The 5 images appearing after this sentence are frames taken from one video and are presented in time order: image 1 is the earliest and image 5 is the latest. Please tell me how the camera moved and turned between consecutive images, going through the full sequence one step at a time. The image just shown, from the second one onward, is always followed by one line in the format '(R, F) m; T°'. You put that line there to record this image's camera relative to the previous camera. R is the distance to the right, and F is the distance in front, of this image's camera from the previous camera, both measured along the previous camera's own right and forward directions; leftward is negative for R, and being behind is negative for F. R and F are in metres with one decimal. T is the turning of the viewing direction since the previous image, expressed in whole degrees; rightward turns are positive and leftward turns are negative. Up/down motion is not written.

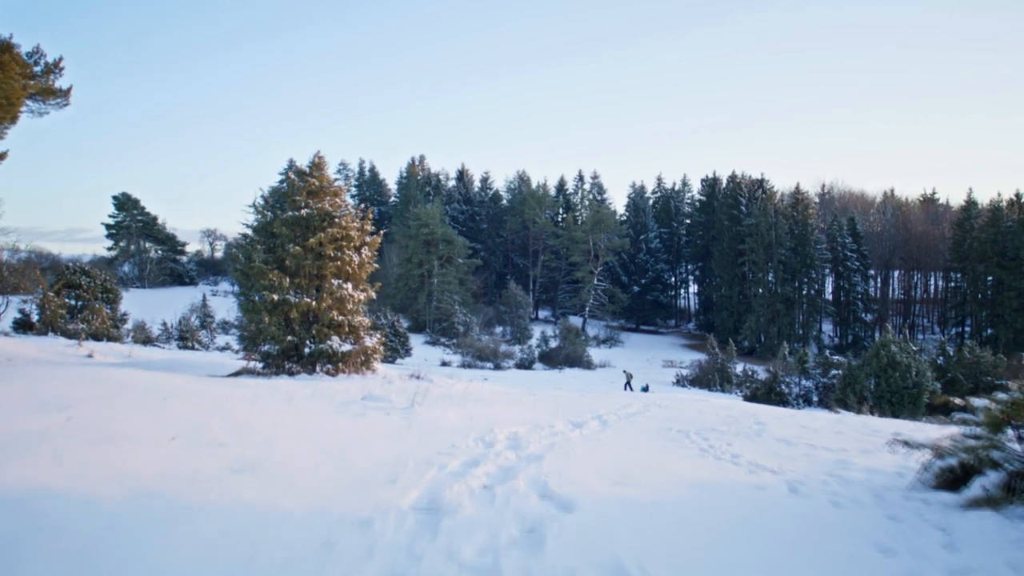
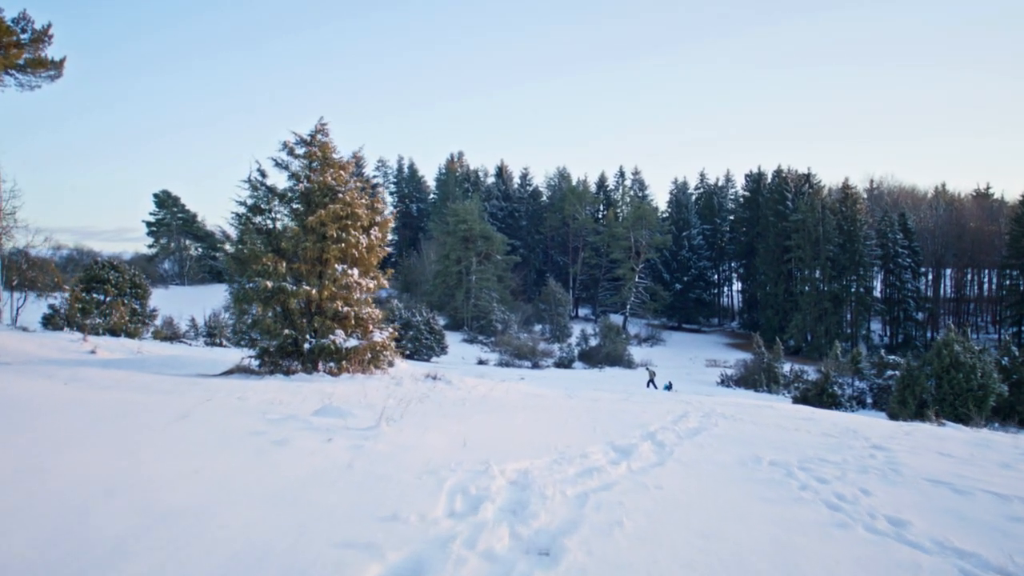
(-0.2, +0.1) m; -4°
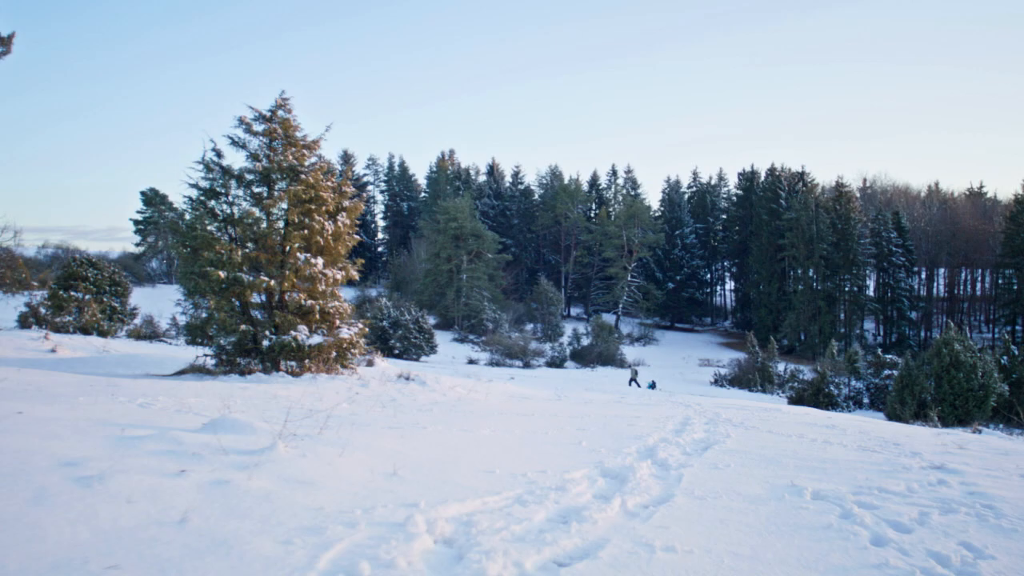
(+0.2, +1.1) m; +1°
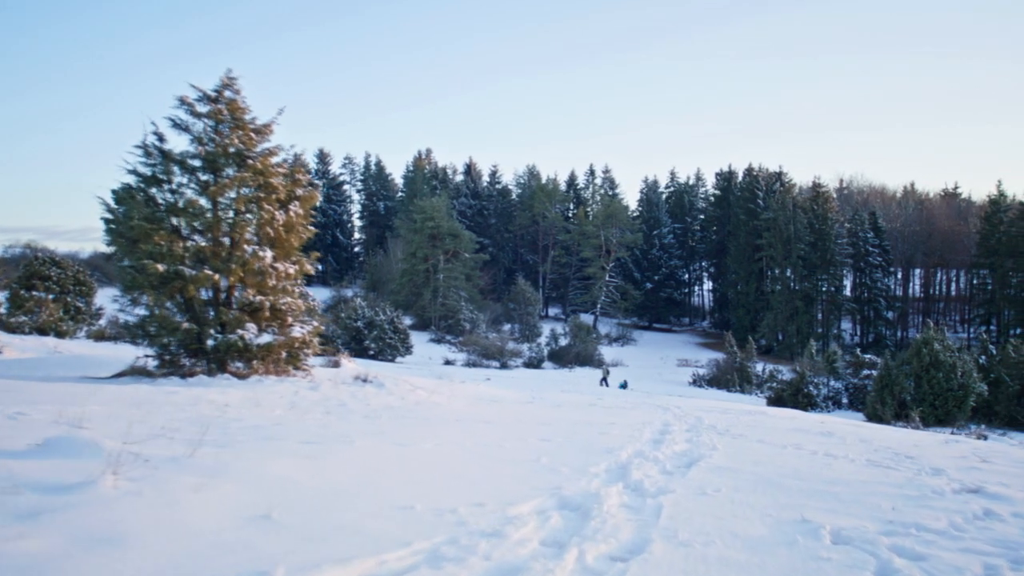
(+0.2, +0.8) m; +2°
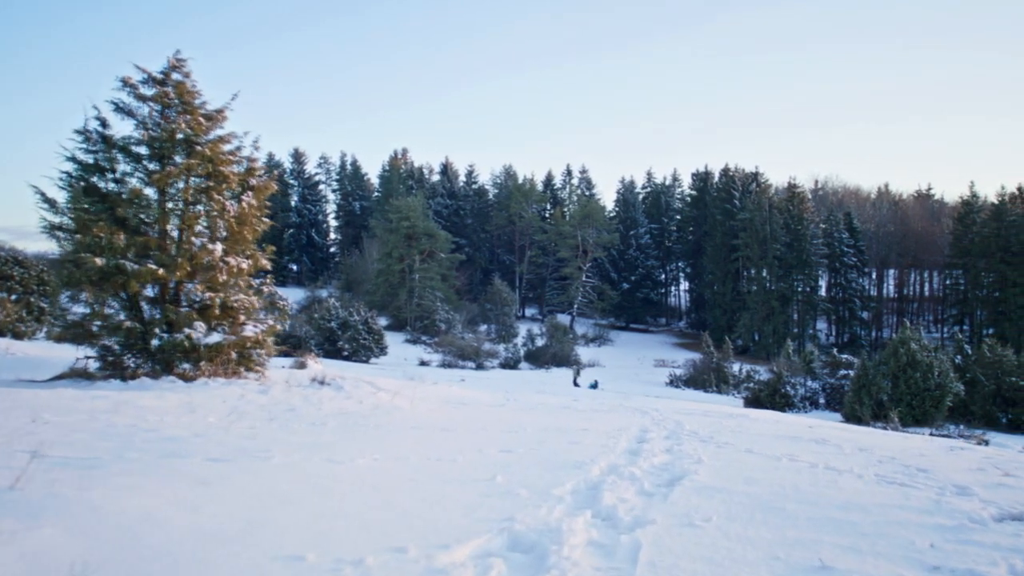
(+0.2, +0.6) m; +2°
